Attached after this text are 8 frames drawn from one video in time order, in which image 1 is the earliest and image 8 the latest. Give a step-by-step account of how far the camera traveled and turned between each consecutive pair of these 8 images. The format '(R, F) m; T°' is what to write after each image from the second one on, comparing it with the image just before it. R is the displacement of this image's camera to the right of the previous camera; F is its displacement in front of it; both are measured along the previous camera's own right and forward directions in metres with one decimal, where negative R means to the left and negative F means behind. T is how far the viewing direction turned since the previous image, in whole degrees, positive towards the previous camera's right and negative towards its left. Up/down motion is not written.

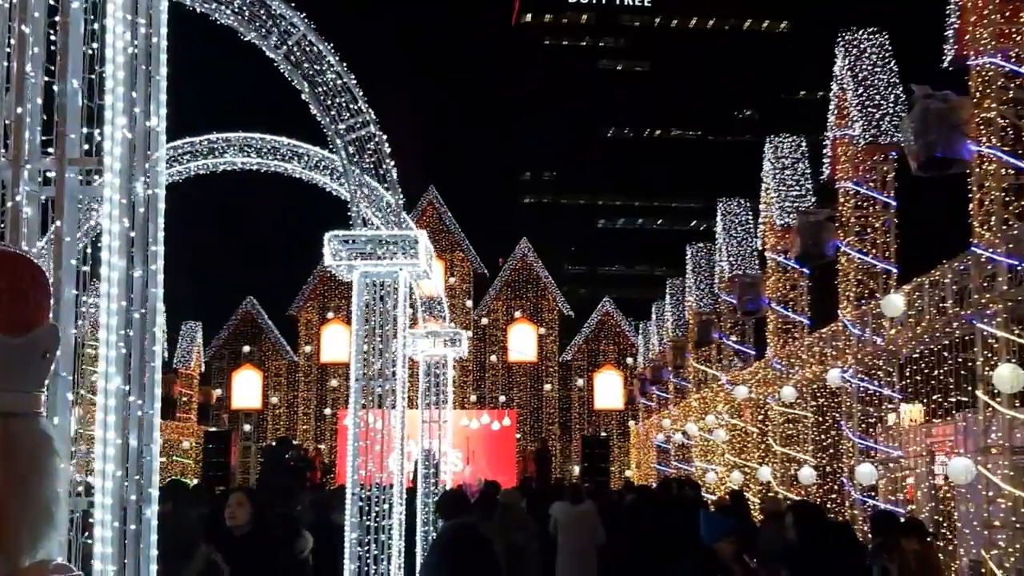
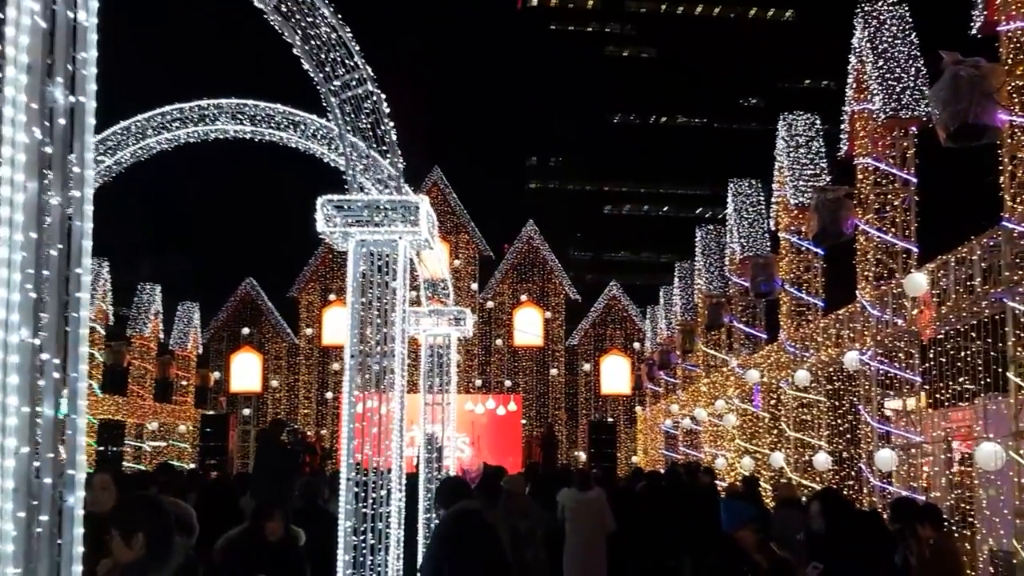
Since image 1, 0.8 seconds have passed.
(0.0, +0.5) m; 0°
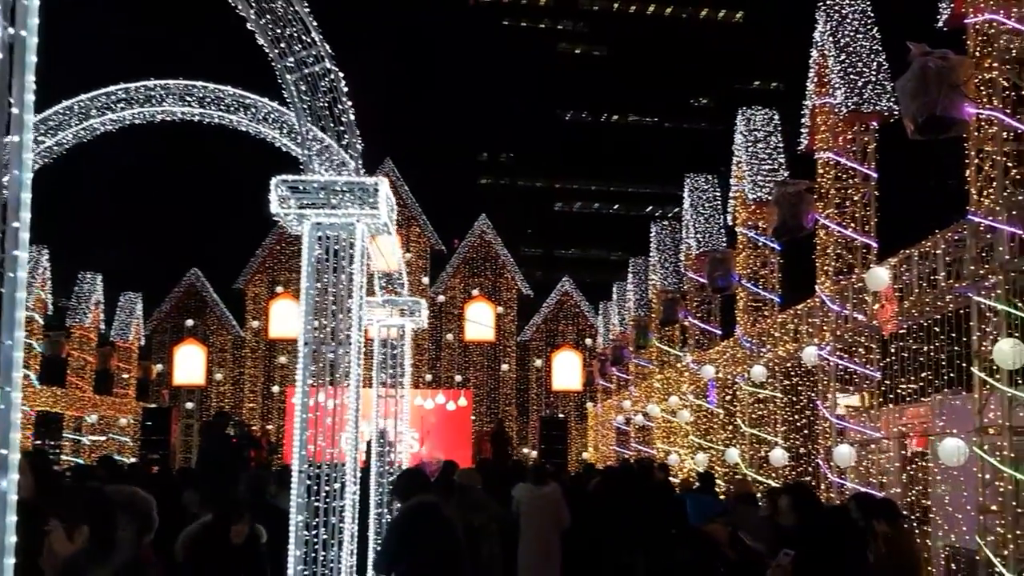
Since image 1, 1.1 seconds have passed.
(-0.1, +0.3) m; +3°
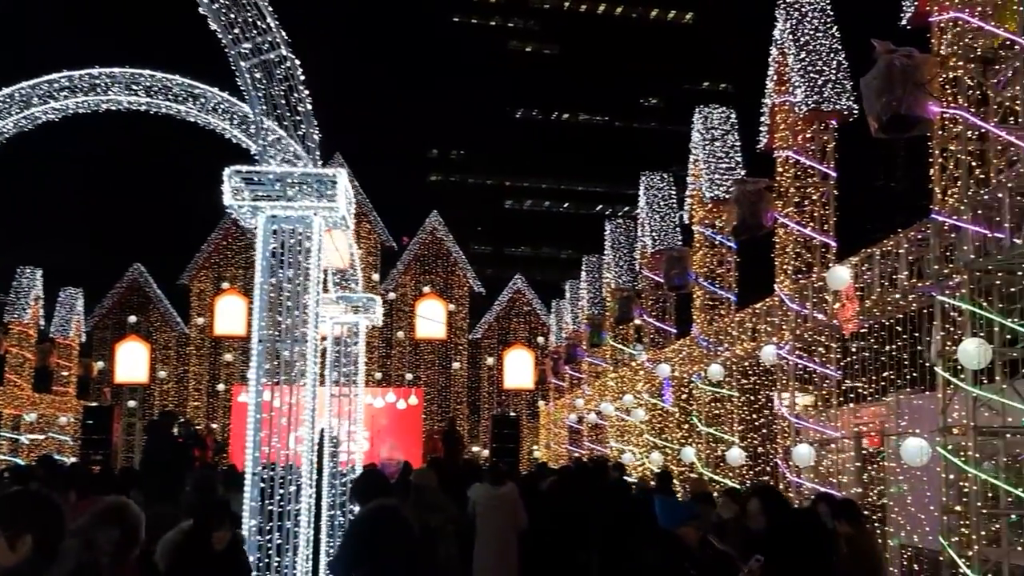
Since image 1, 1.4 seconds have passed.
(-0.1, +0.3) m; +3°
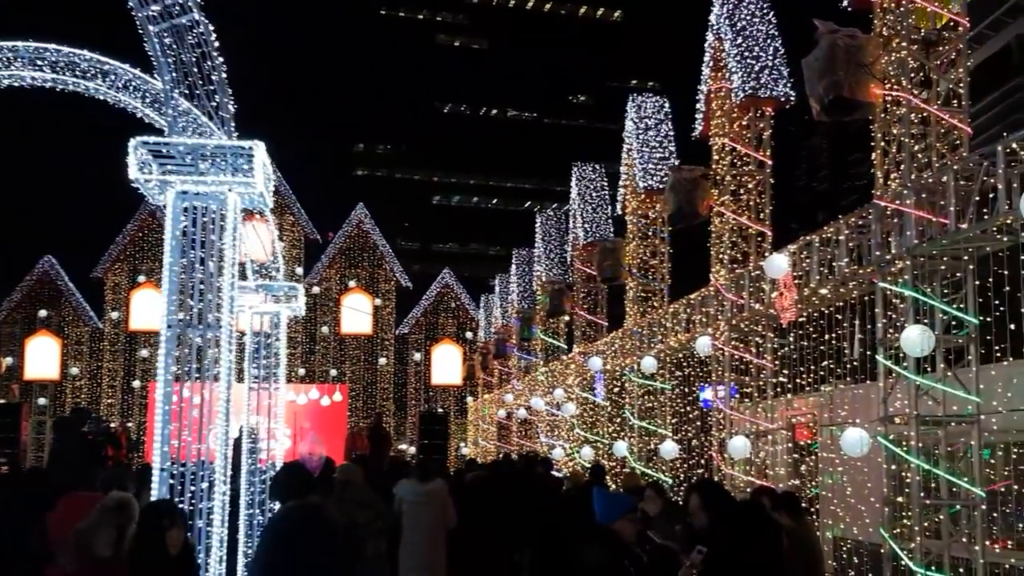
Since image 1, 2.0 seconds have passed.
(0.0, +0.5) m; +4°
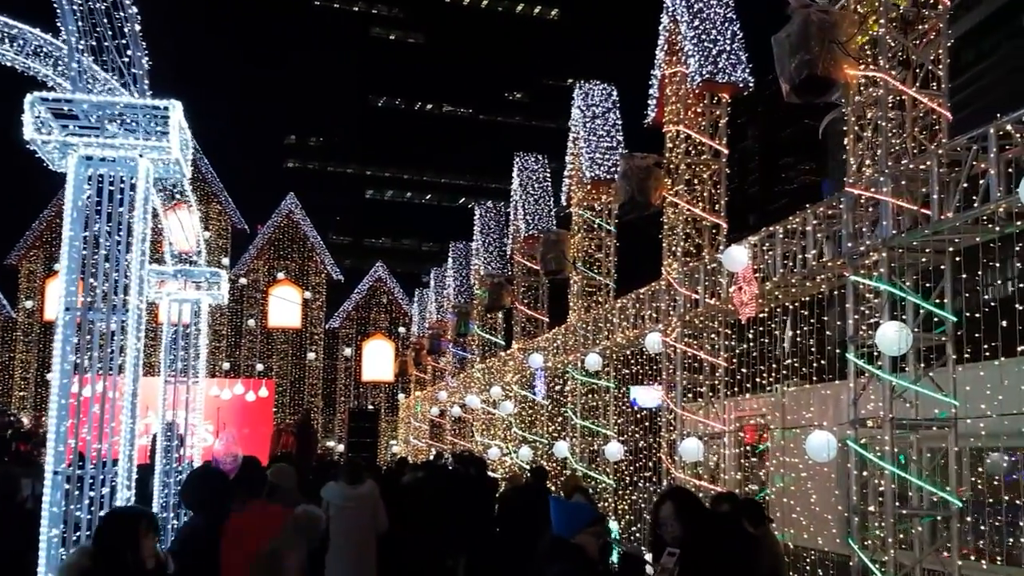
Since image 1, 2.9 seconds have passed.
(-0.1, +0.8) m; +4°
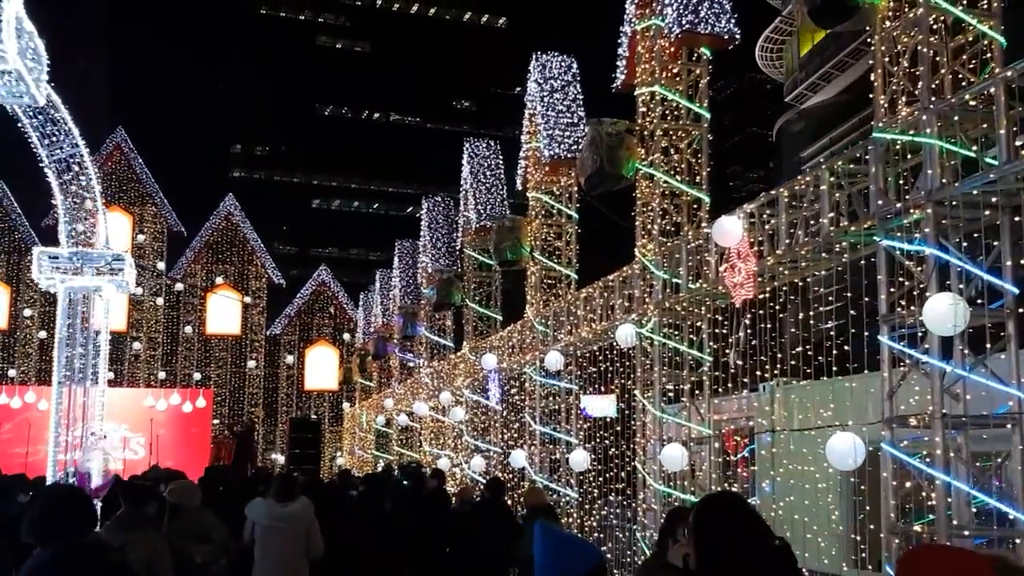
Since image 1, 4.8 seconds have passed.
(0.0, +1.8) m; +3°
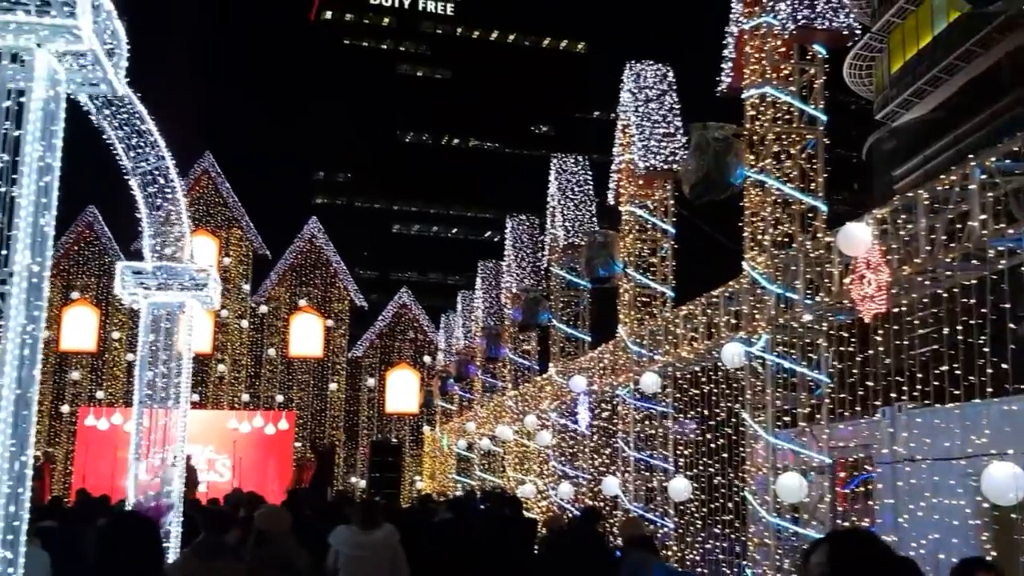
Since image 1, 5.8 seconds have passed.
(-0.2, +0.7) m; -4°
